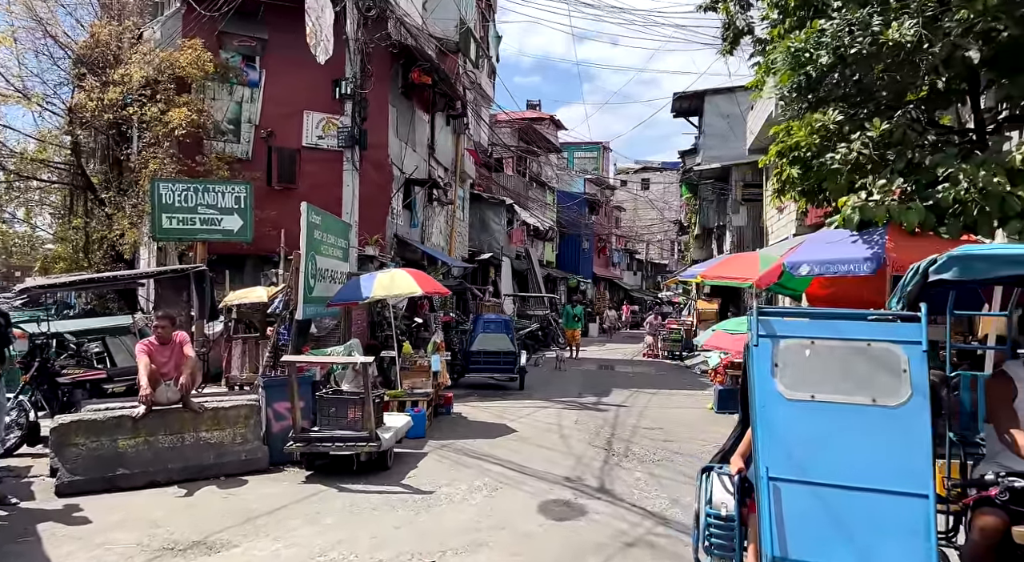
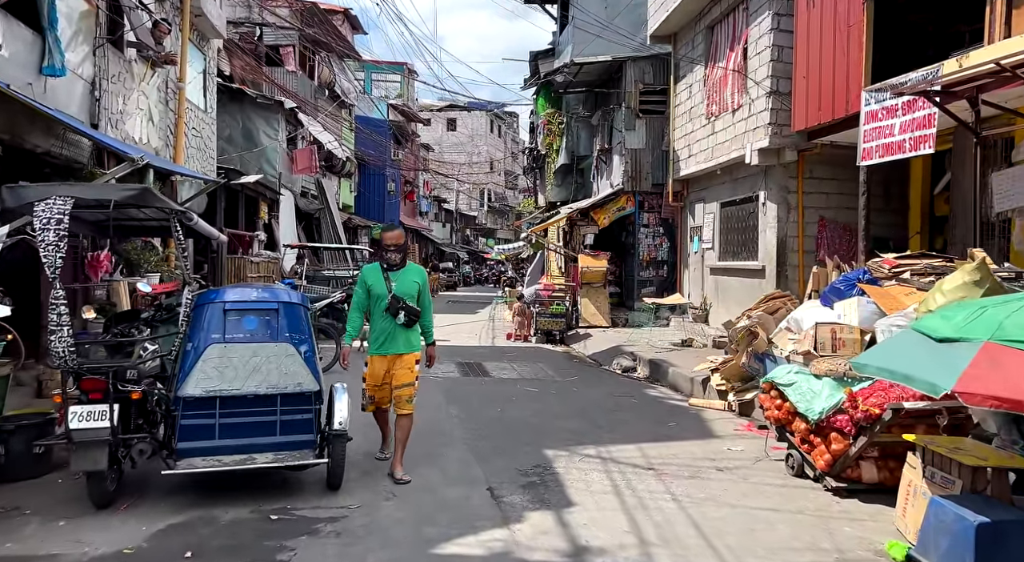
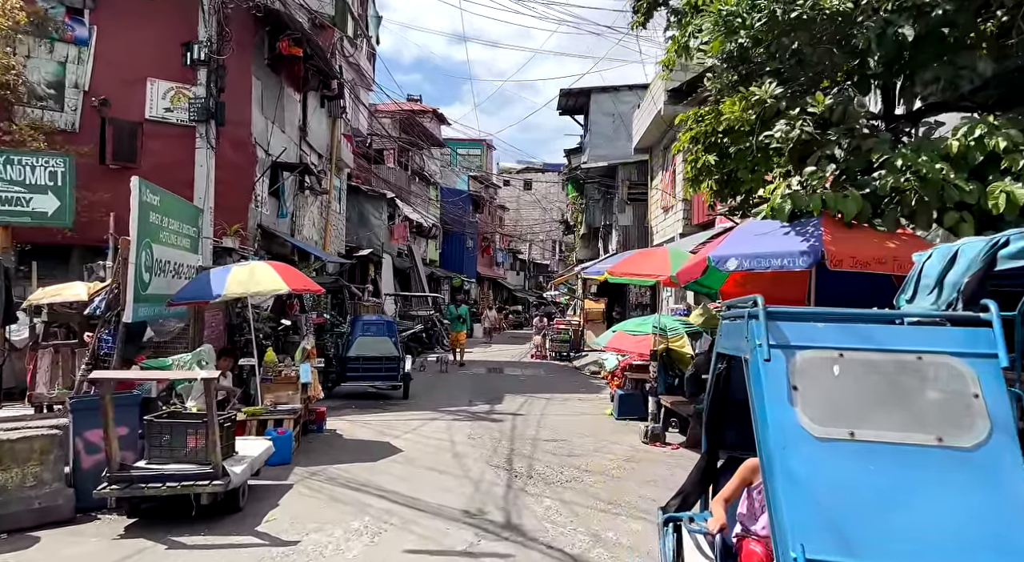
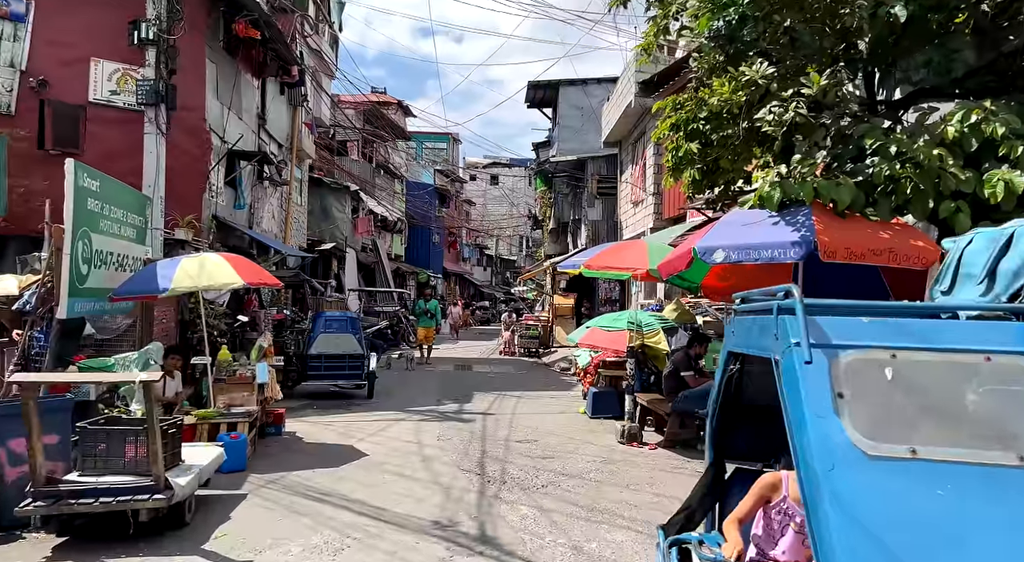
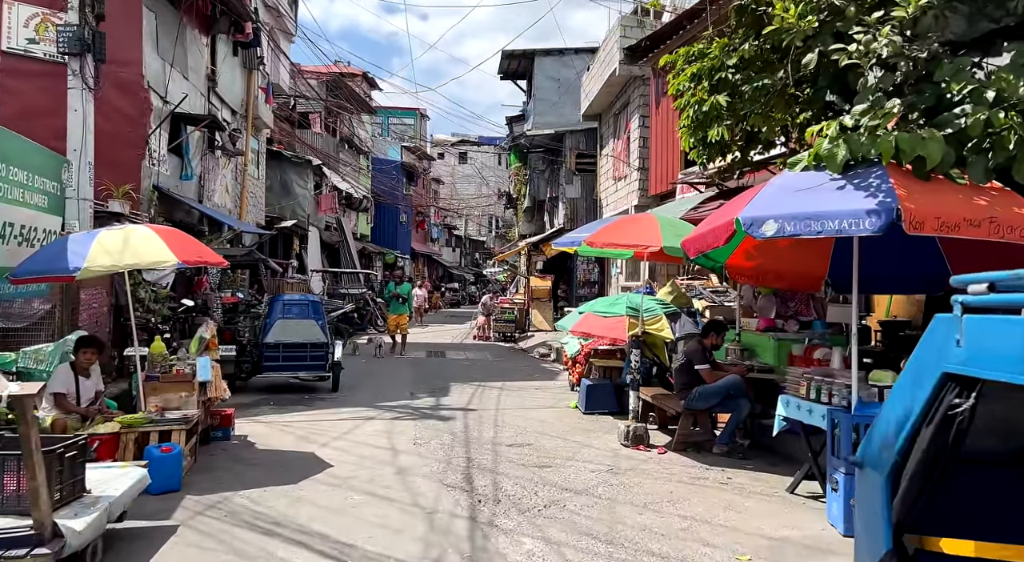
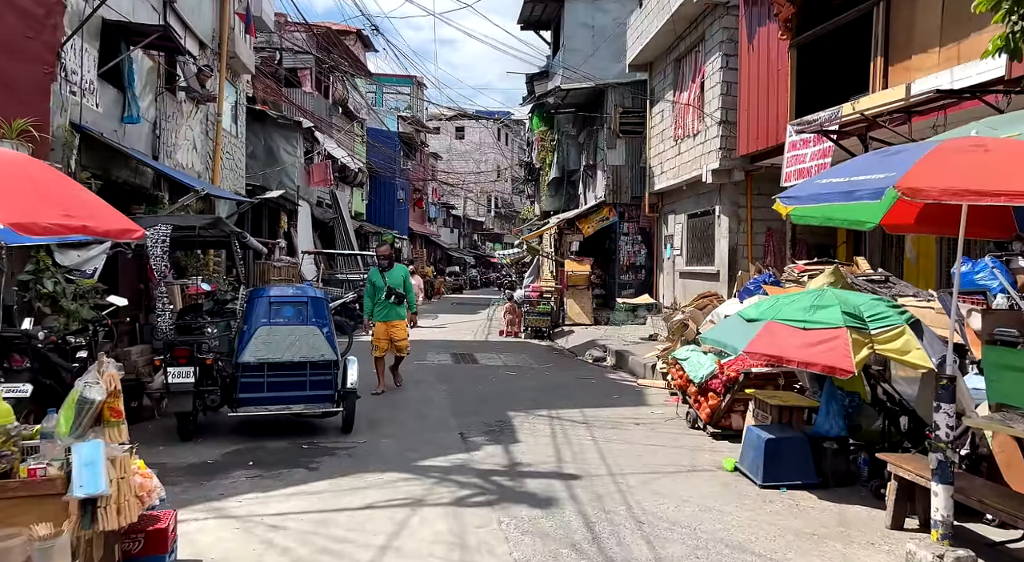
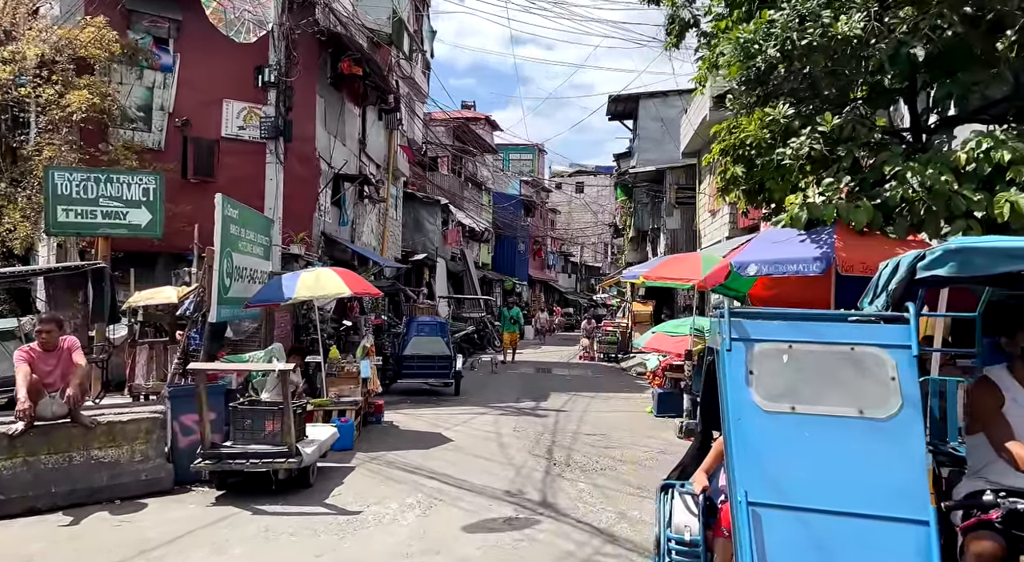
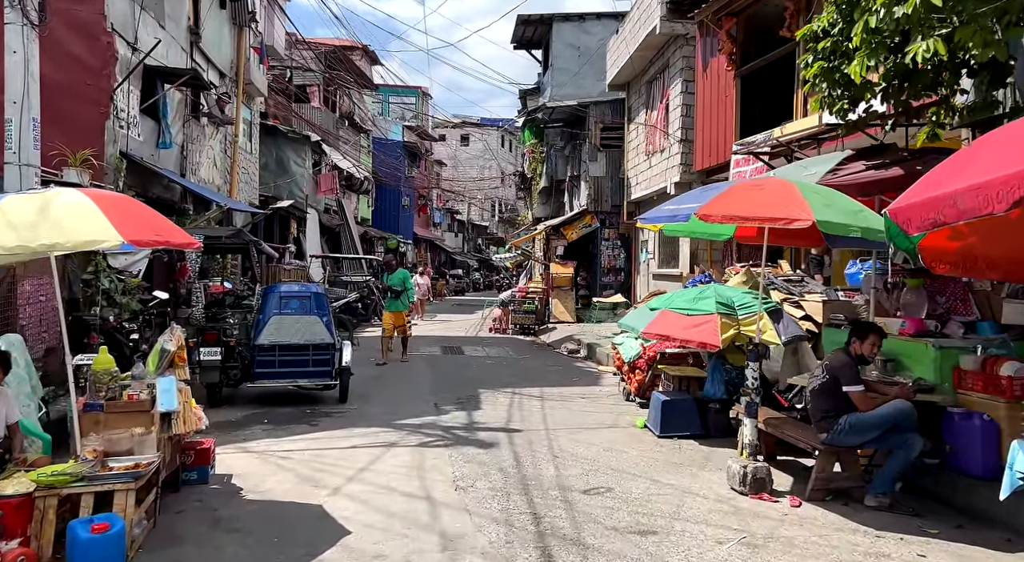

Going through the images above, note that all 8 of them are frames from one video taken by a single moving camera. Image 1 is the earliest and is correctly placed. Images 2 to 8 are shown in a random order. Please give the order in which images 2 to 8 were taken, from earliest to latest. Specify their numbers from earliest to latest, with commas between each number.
7, 3, 4, 5, 8, 6, 2
